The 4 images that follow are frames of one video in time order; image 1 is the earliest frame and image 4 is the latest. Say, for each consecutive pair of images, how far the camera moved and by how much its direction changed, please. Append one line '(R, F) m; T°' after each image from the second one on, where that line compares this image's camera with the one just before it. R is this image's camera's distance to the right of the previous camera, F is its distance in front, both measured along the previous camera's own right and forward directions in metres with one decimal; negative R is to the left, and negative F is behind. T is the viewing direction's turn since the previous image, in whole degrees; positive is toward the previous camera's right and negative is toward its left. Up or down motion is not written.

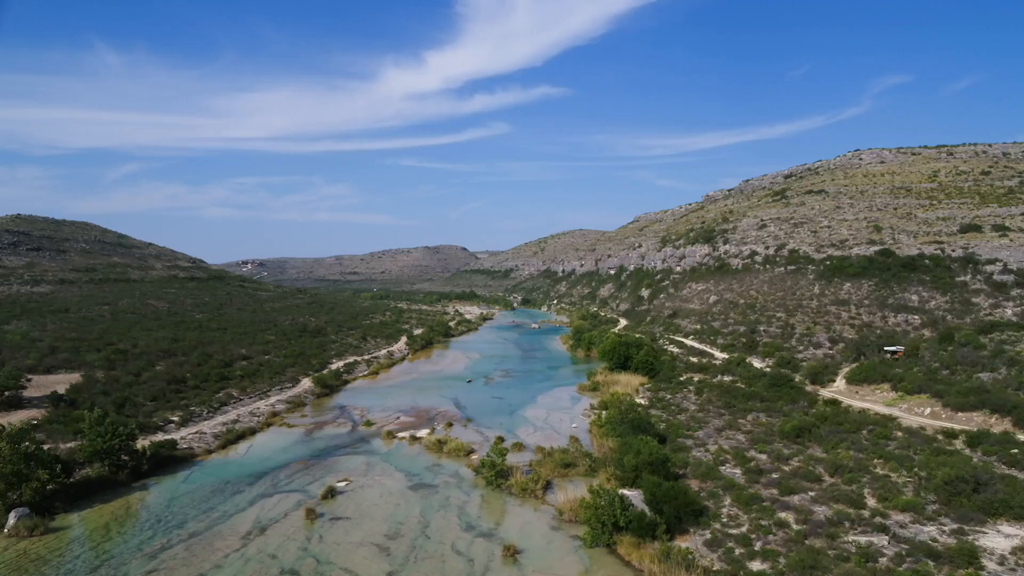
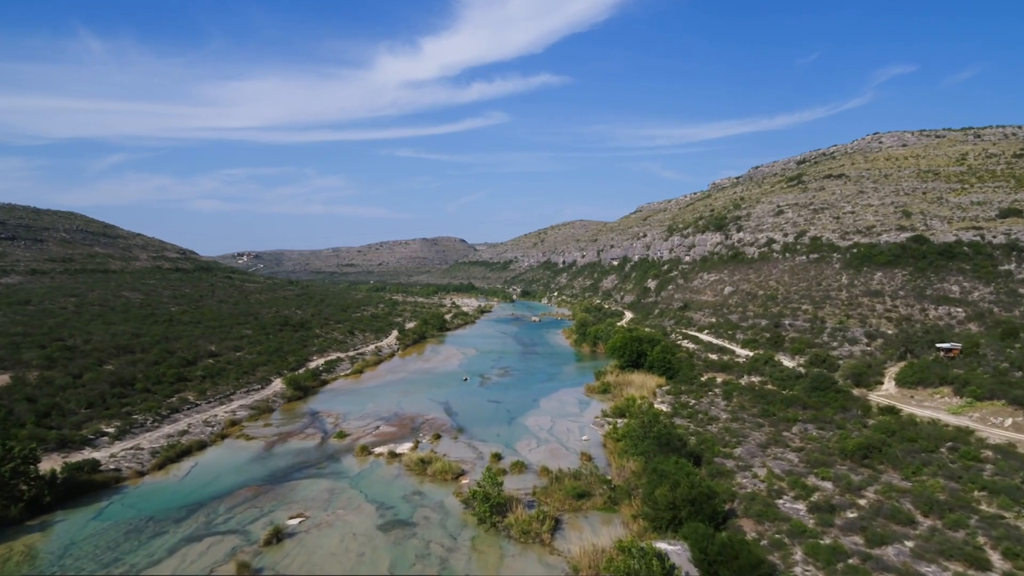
(0.0, +4.0) m; 0°
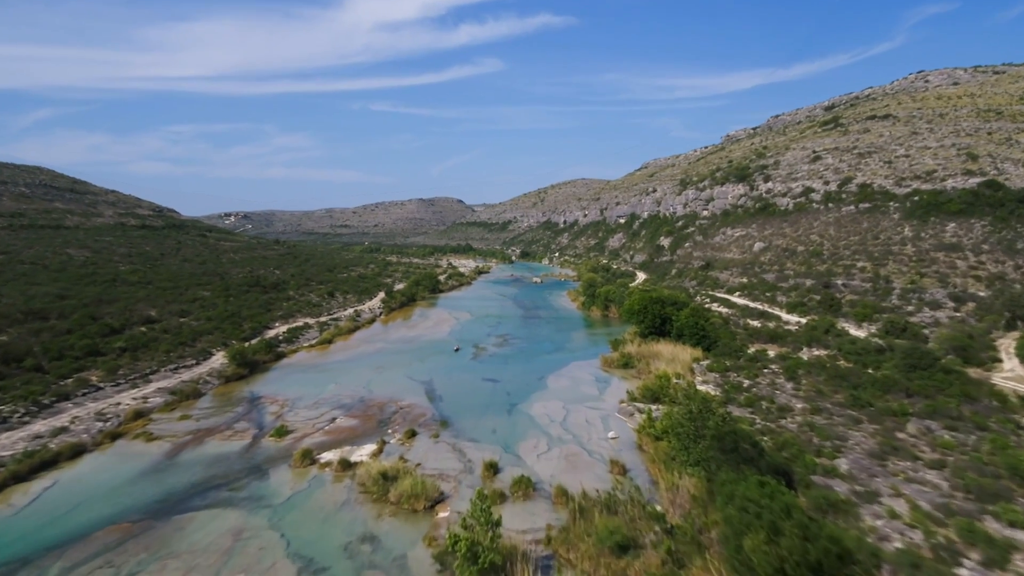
(-0.1, +6.2) m; 0°
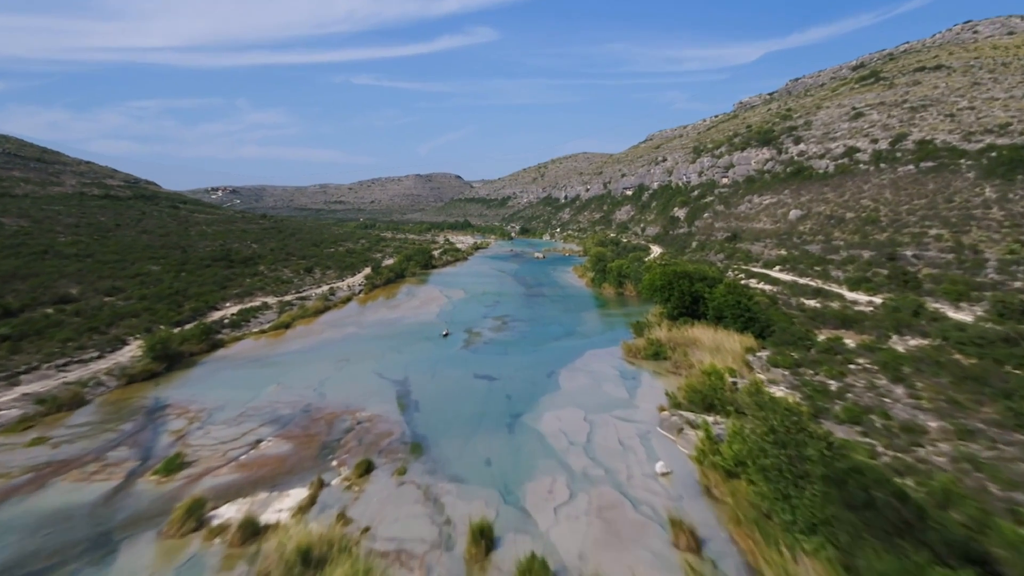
(-0.1, +5.4) m; 0°
